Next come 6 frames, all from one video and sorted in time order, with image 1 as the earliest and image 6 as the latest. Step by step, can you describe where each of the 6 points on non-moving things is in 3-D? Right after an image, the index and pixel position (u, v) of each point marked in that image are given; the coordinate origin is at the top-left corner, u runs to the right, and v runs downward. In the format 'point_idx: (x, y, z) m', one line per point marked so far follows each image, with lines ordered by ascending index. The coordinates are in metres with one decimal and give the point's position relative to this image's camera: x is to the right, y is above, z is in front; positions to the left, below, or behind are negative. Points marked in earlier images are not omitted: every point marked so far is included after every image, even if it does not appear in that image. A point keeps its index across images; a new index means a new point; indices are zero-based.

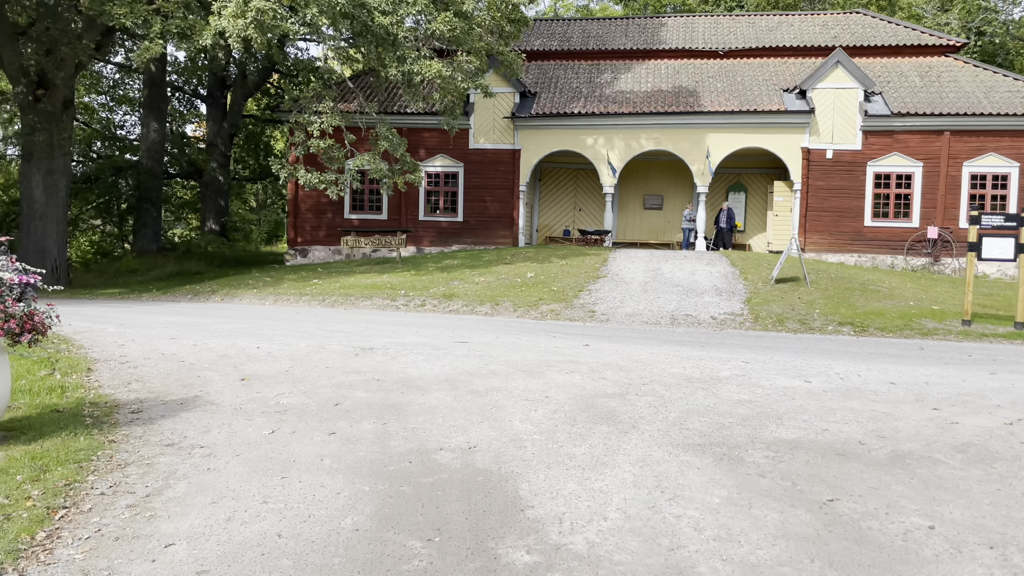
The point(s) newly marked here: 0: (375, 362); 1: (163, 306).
0: (-1.6, -0.9, +9.3) m
1: (-7.1, -0.4, +15.9) m
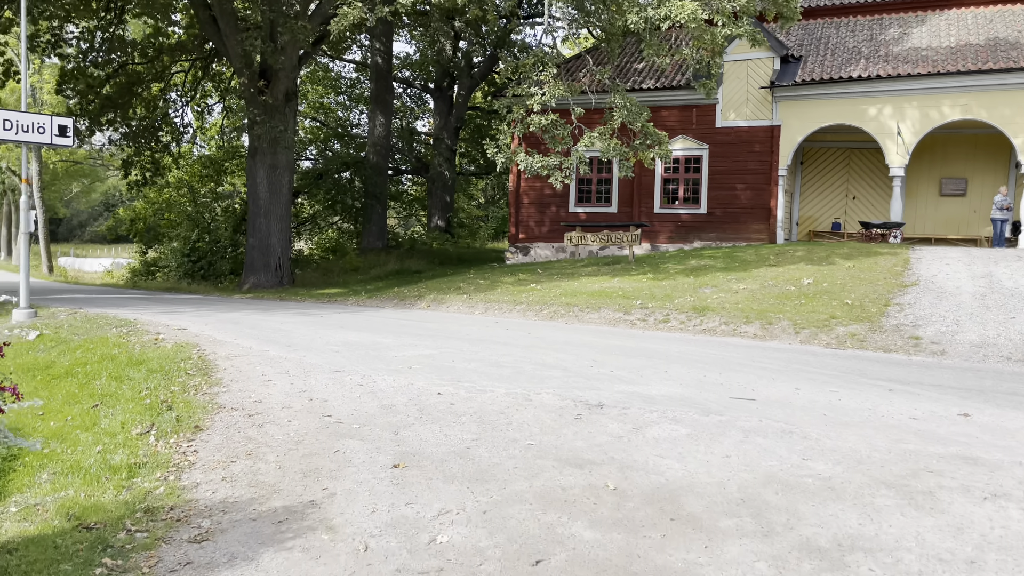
0: (+0.7, -1.1, +5.7) m
1: (-2.7, -0.5, +13.6) m
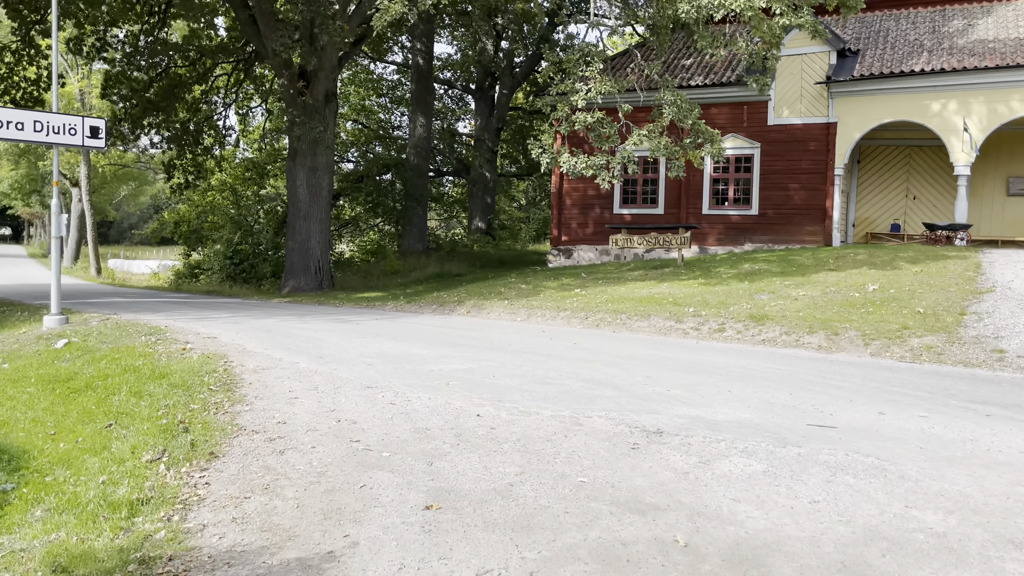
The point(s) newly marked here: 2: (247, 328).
0: (+1.0, -1.1, +5.0) m
1: (-1.9, -0.6, +13.0) m
2: (-3.9, -0.6, +11.5) m
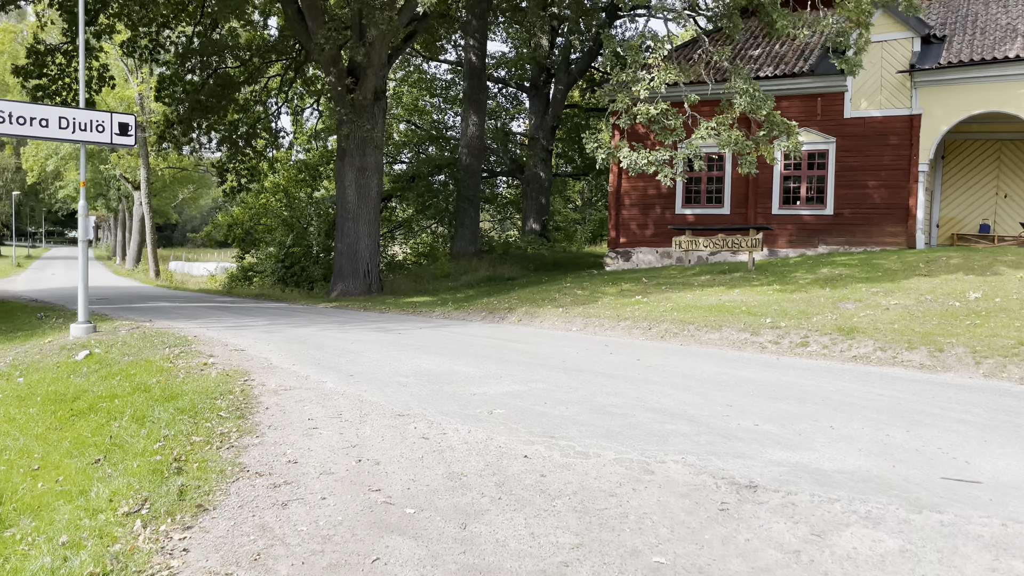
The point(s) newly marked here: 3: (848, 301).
0: (+1.3, -1.2, +3.8) m
1: (-1.1, -0.7, +12.0) m
2: (-3.1, -0.7, +10.7) m
3: (+5.4, -0.2, +12.8) m
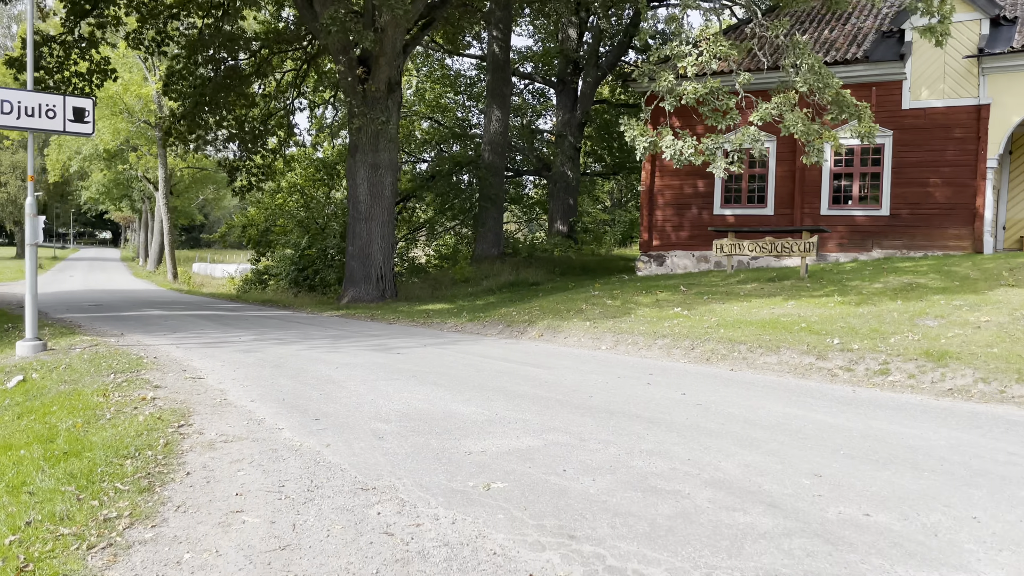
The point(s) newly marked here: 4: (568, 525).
0: (+1.2, -1.4, +2.0) m
1: (-0.9, -0.8, +10.3) m
2: (-2.9, -0.8, +9.0) m
3: (+5.7, -0.4, +10.8) m
4: (+0.3, -1.2, +4.0) m
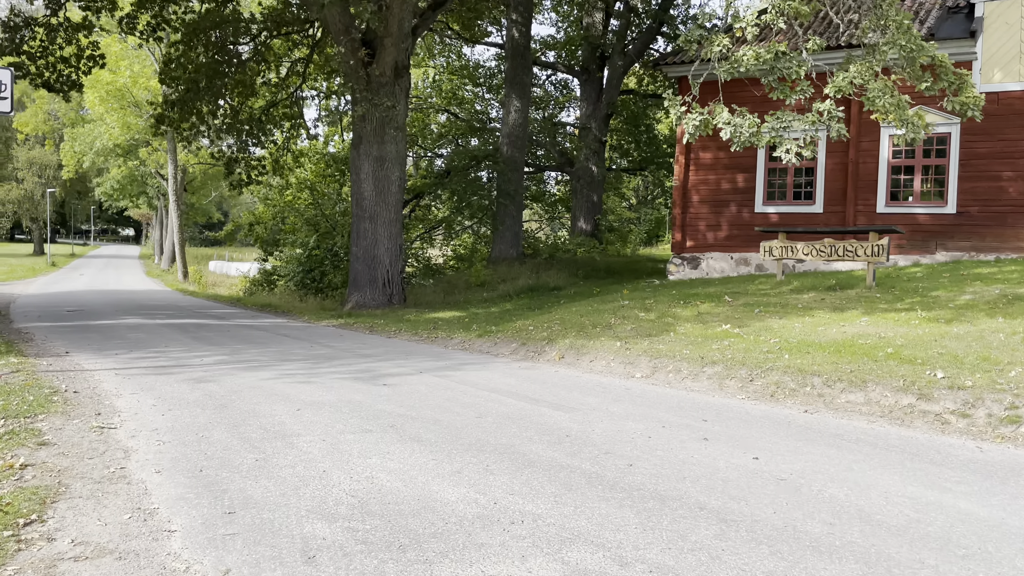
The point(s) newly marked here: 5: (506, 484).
0: (+1.1, -1.6, -0.1) m
1: (-0.7, -1.0, +8.3) m
2: (-2.8, -1.0, +7.1) m
3: (+5.8, -0.6, +8.7) m
4: (+0.3, -1.4, +2.0) m
5: (0.0, -1.2, +4.7) m
